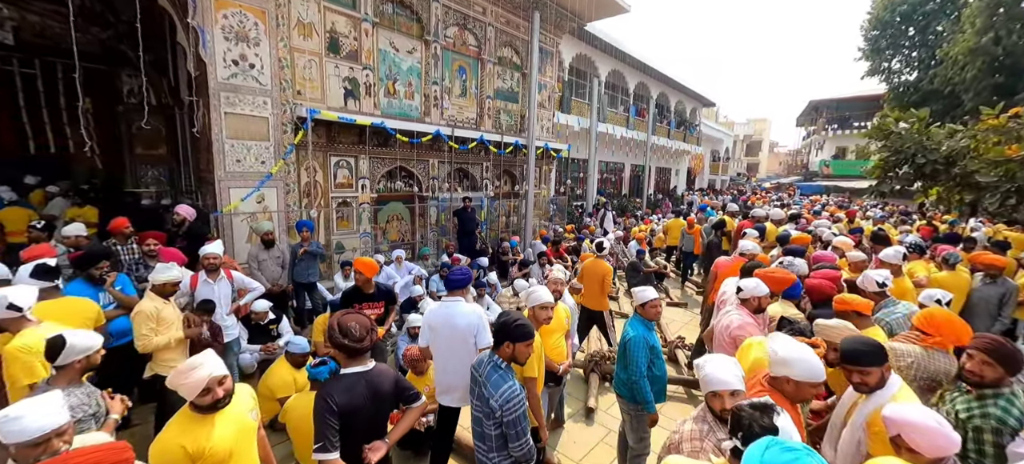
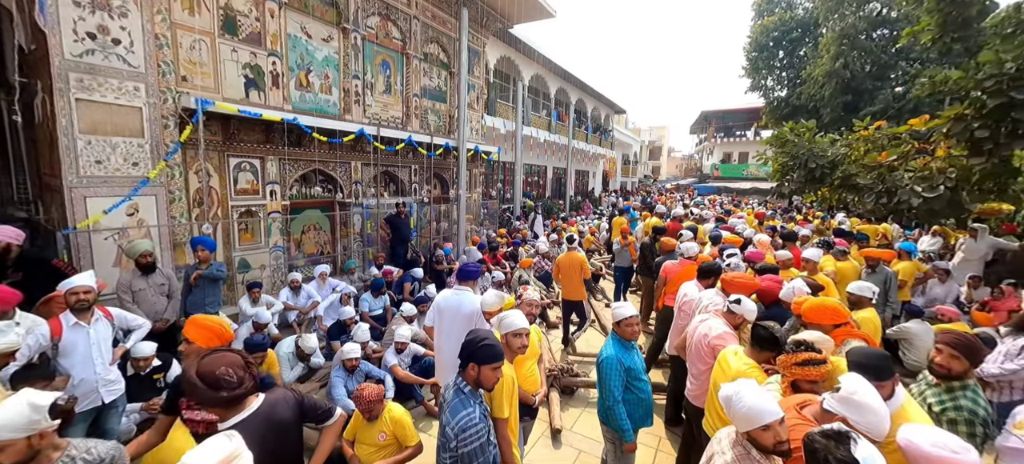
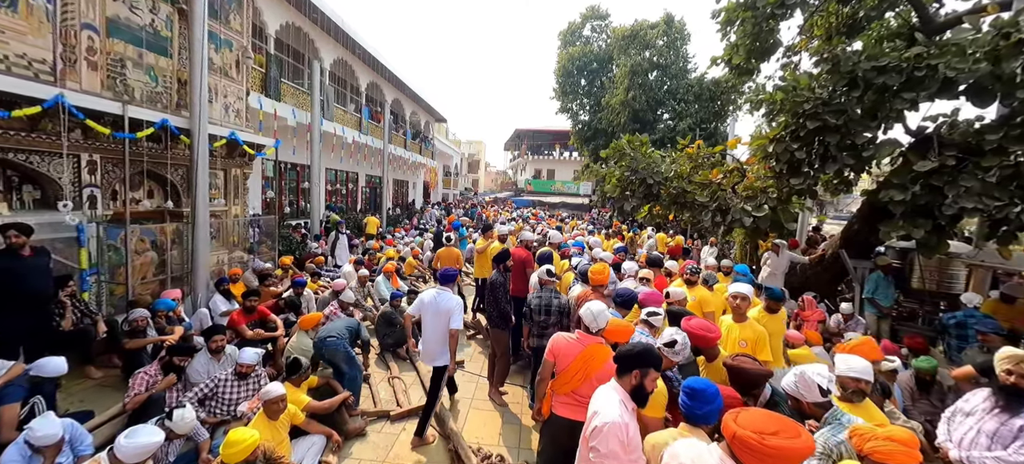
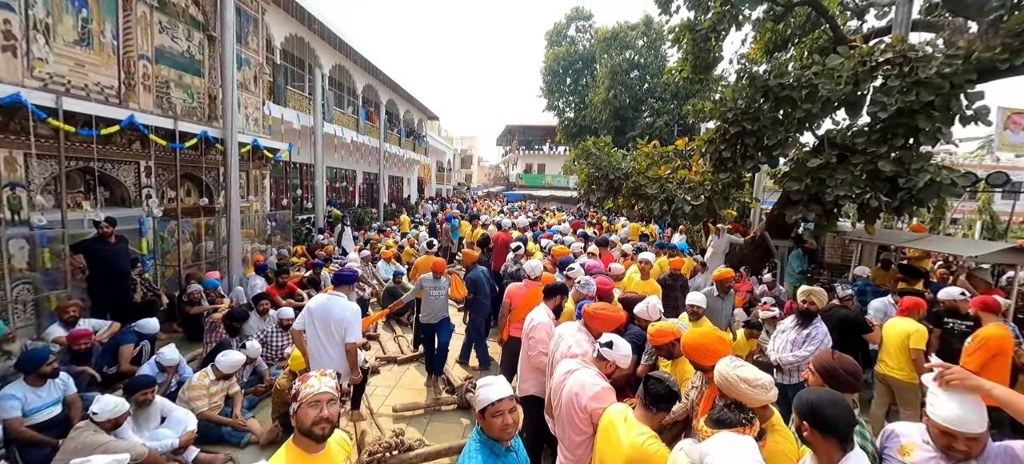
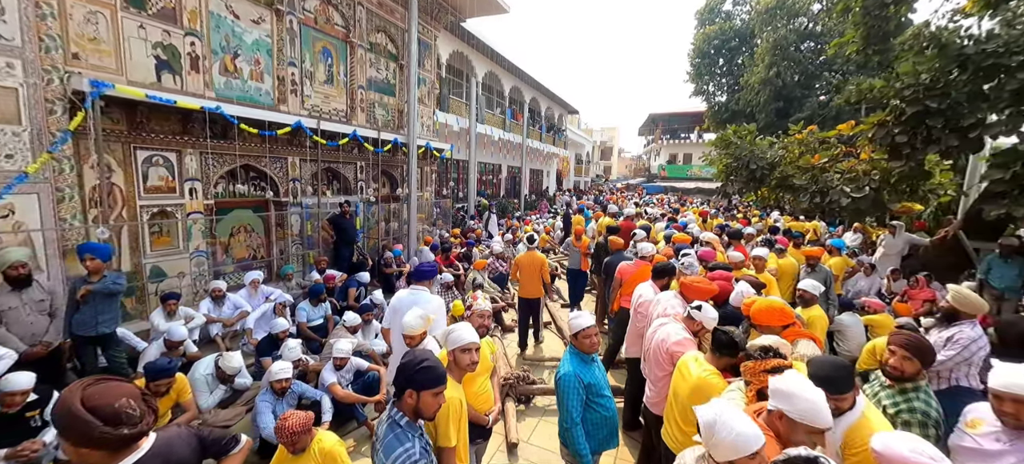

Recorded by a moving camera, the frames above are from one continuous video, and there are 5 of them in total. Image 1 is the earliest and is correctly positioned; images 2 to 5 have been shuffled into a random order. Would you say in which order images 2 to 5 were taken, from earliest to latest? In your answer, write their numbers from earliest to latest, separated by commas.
2, 5, 4, 3
